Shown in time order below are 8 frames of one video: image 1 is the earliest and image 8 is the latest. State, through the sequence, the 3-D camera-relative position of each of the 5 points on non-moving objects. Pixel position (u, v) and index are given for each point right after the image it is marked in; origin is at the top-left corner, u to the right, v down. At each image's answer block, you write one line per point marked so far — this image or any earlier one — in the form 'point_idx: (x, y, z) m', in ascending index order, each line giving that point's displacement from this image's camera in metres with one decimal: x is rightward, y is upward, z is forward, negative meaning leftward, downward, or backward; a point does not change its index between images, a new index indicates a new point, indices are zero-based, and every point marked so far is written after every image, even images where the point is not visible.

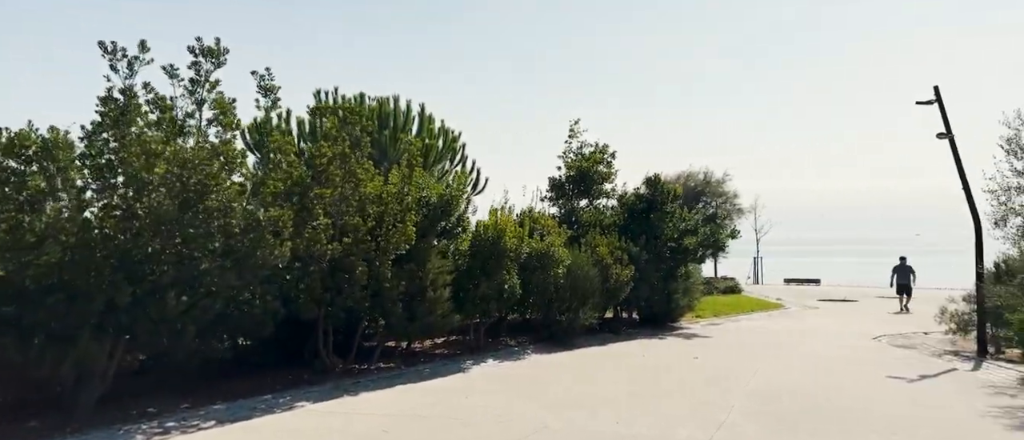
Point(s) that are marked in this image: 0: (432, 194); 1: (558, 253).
0: (-1.4, +0.5, +11.1) m
1: (+1.0, -0.7, +13.6) m
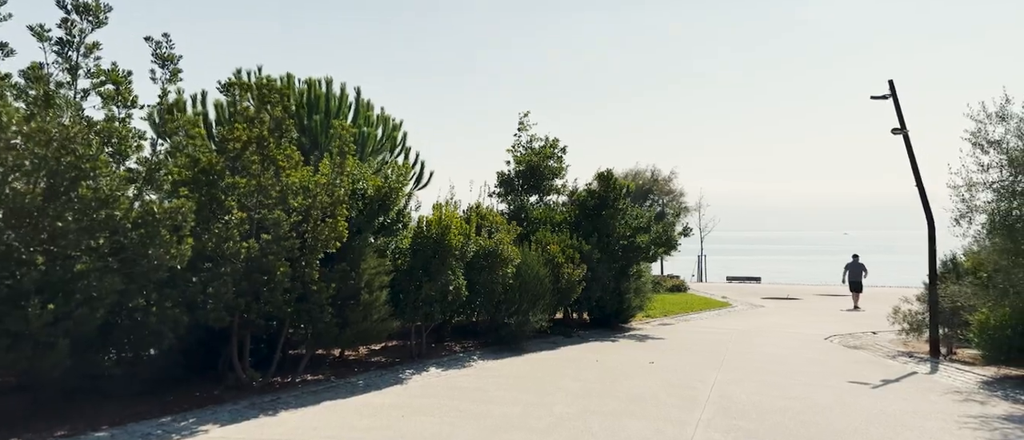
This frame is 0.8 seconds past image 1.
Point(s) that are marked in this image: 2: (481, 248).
0: (-2.3, +0.5, +10.1) m
1: (-0.1, -0.6, +12.7) m
2: (-0.6, -0.6, +12.5) m
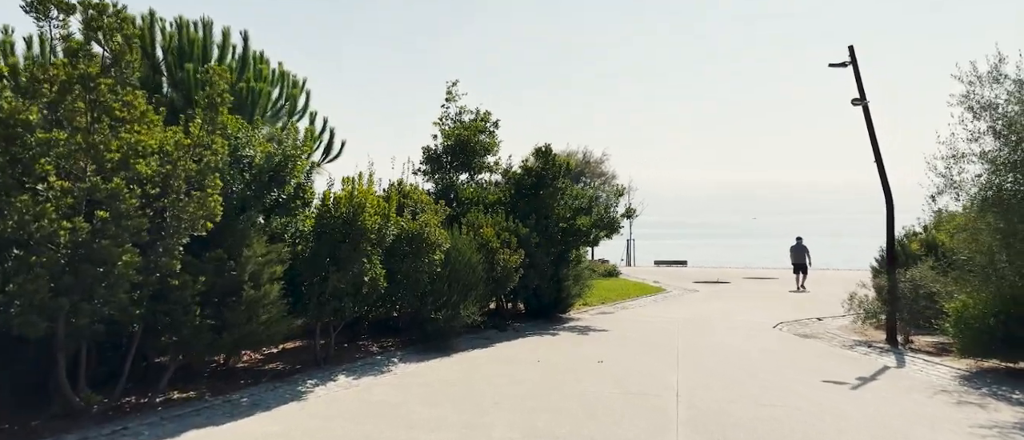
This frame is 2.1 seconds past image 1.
0: (-3.3, +0.9, +8.0) m
1: (-1.4, -0.3, +10.9) m
2: (-1.9, -0.2, +10.7) m
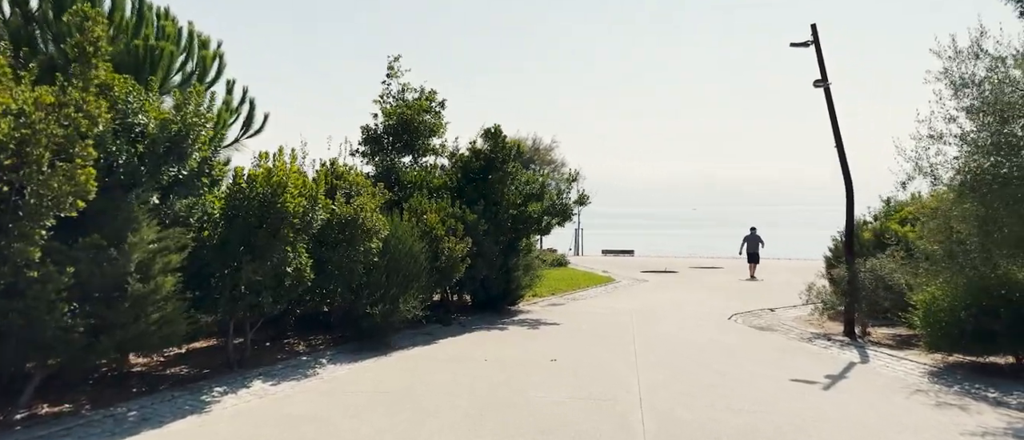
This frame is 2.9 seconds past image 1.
0: (-3.9, +1.1, +6.7) m
1: (-2.3, 0.0, +9.8) m
2: (-2.7, +0.1, +9.5) m
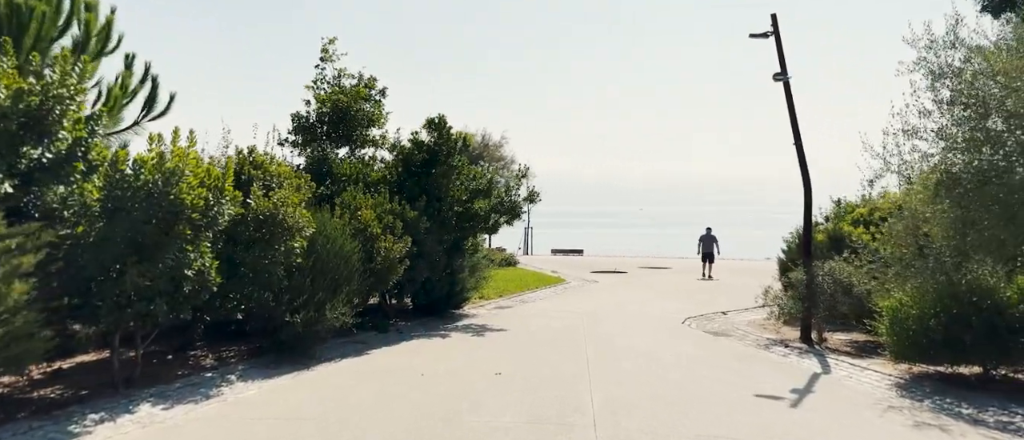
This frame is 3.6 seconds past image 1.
0: (-4.5, +1.1, +5.5) m
1: (-3.1, +0.1, +8.7) m
2: (-3.5, +0.1, +8.4) m
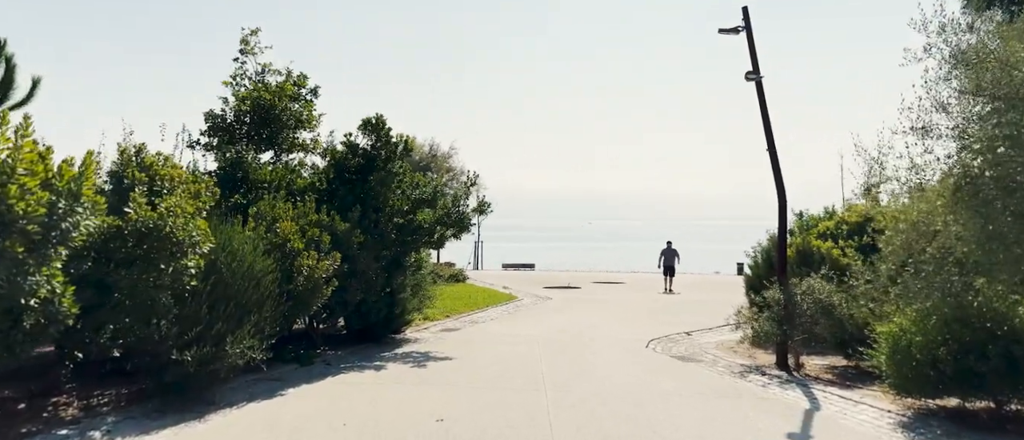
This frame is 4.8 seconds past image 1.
0: (-4.9, +1.1, +3.8) m
1: (-3.8, -0.1, +7.0) m
2: (-4.2, 0.0, +6.7) m
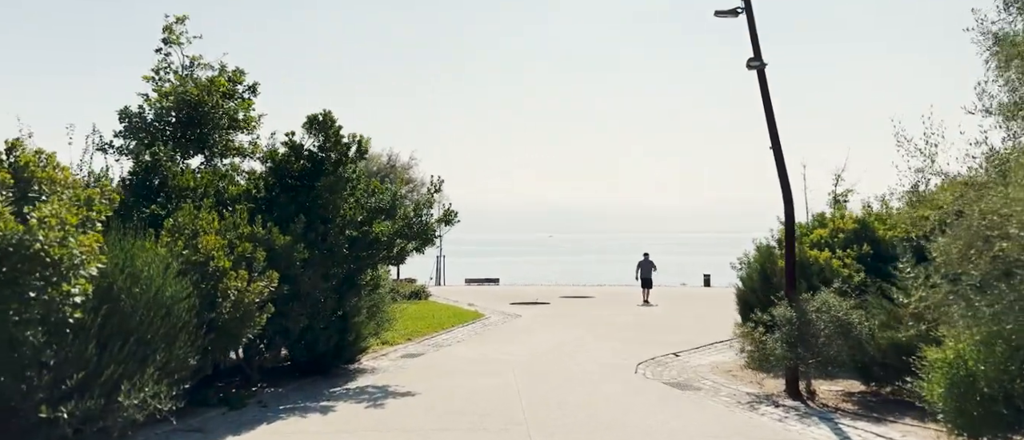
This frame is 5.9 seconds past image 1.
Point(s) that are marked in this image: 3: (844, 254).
0: (-4.9, +1.0, +2.1) m
1: (-4.0, -0.2, +5.4) m
2: (-4.4, -0.1, +5.0) m
3: (+6.1, -0.6, +11.3) m
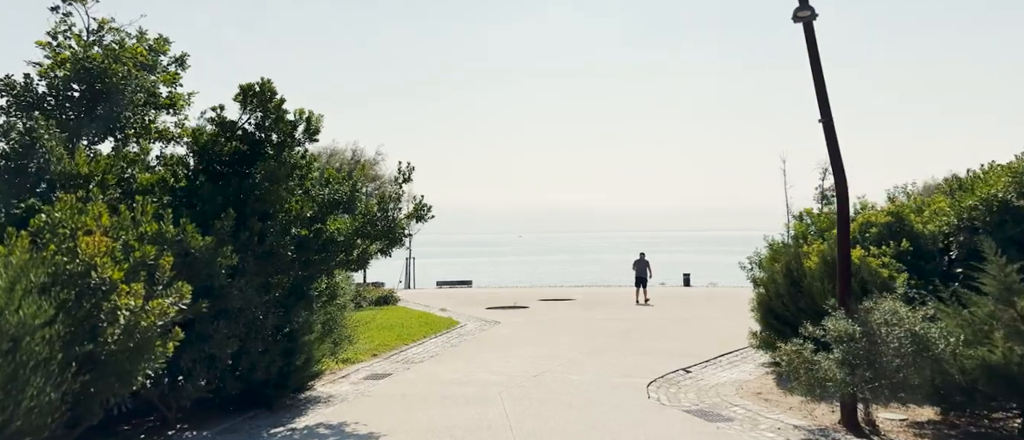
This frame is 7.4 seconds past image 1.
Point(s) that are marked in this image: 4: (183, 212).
0: (-4.7, +1.0, 0.0) m
1: (-3.9, -0.2, +3.3) m
2: (-4.3, -0.1, +3.0) m
3: (+5.8, -0.5, +9.8) m
4: (-3.9, 0.0, +7.5) m
